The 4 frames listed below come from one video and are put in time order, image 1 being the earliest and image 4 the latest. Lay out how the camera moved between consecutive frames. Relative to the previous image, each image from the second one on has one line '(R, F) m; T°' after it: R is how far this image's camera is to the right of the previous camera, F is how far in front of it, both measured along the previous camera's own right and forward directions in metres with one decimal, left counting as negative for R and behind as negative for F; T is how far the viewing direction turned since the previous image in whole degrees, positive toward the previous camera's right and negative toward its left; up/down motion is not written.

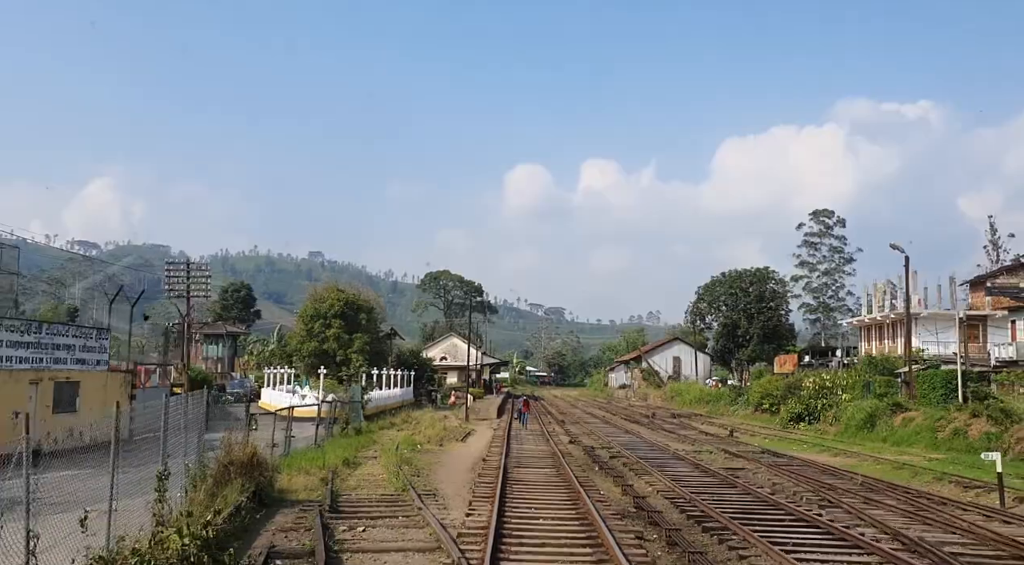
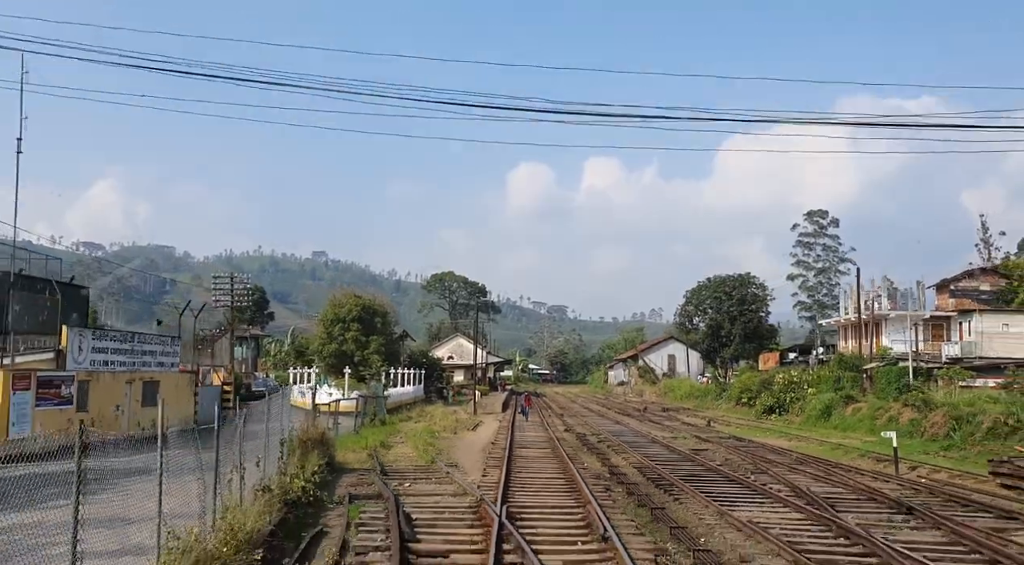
(0.0, -5.2) m; 0°
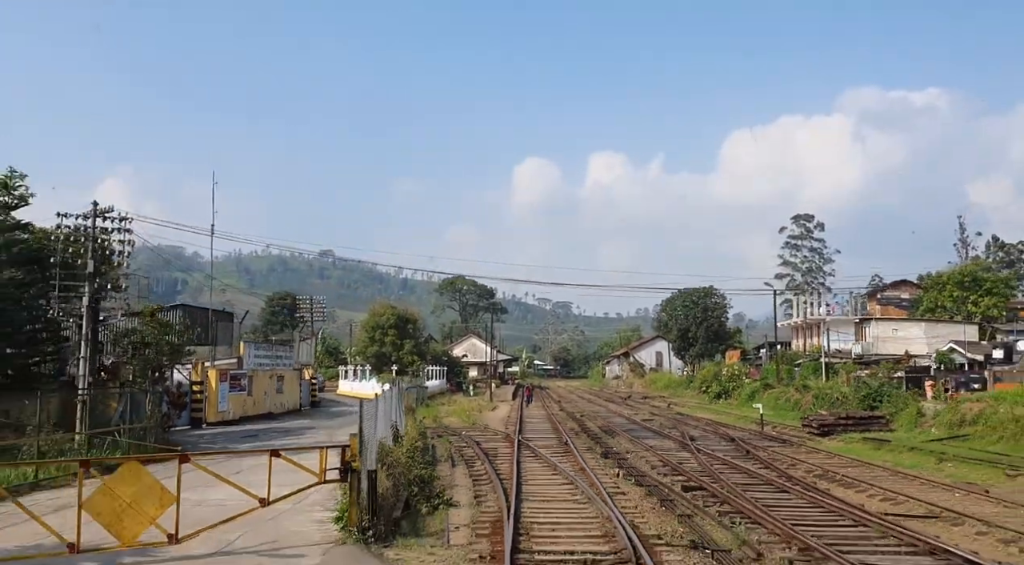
(-0.1, -14.2) m; 0°
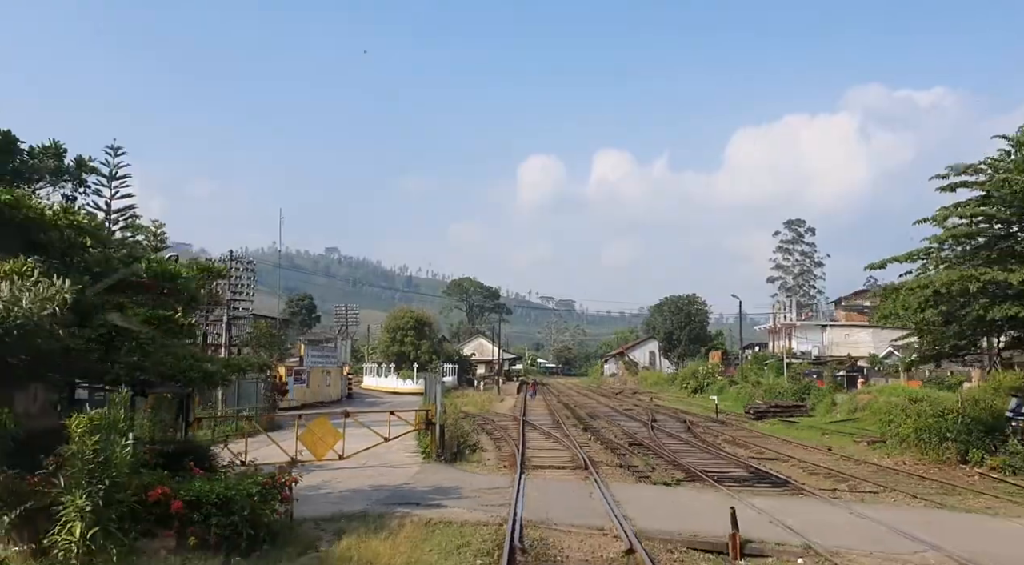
(-0.1, -9.5) m; 0°
